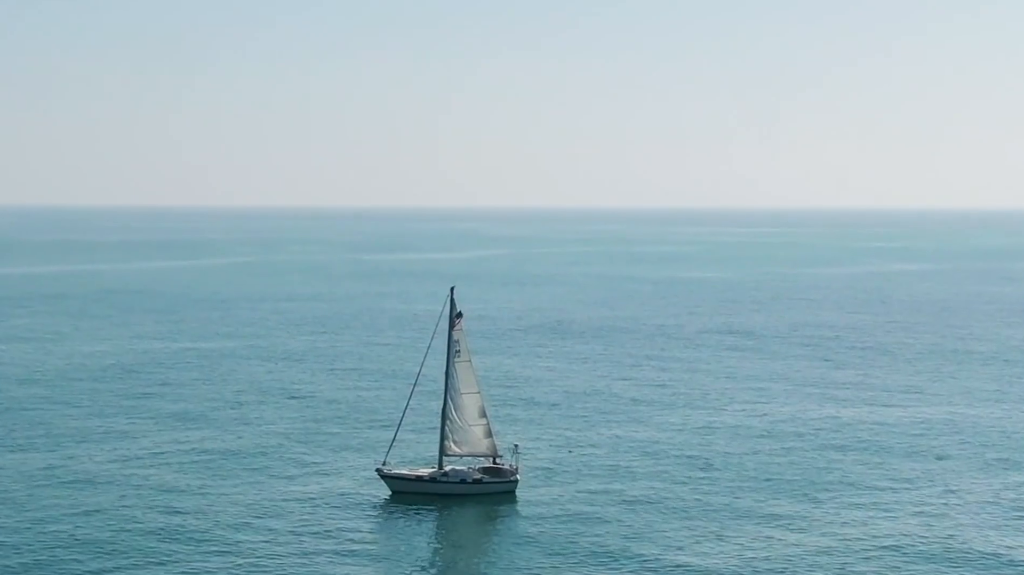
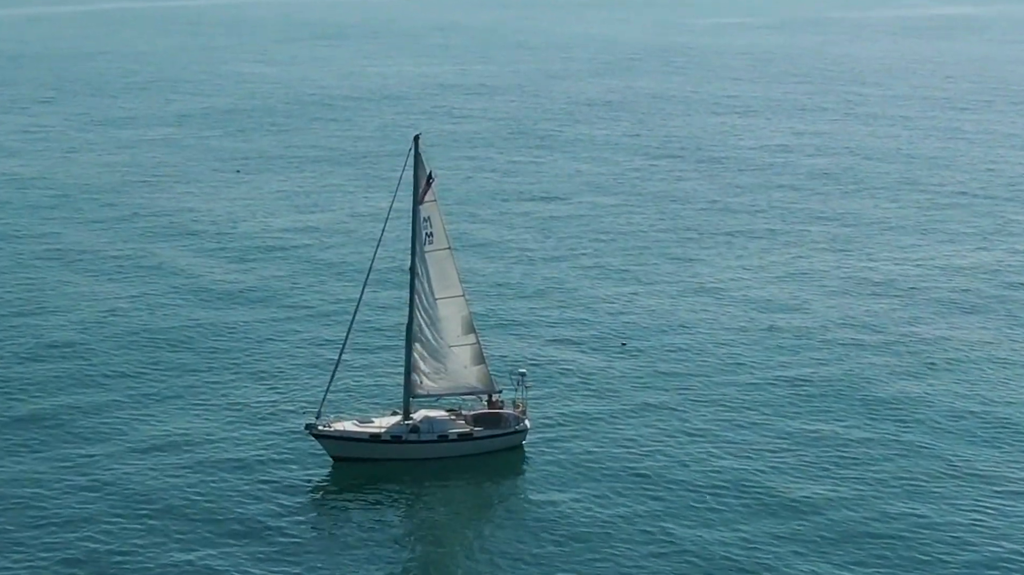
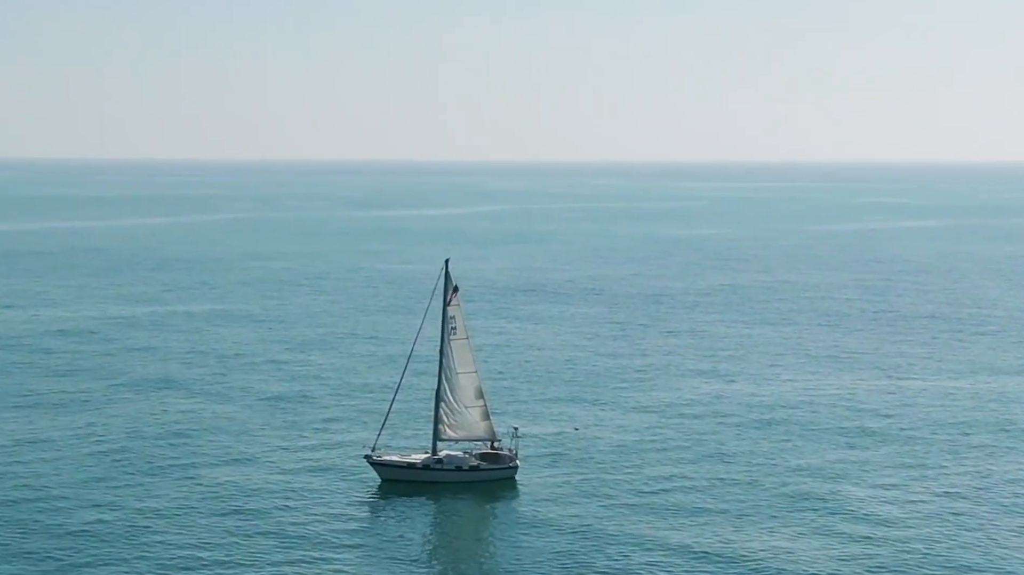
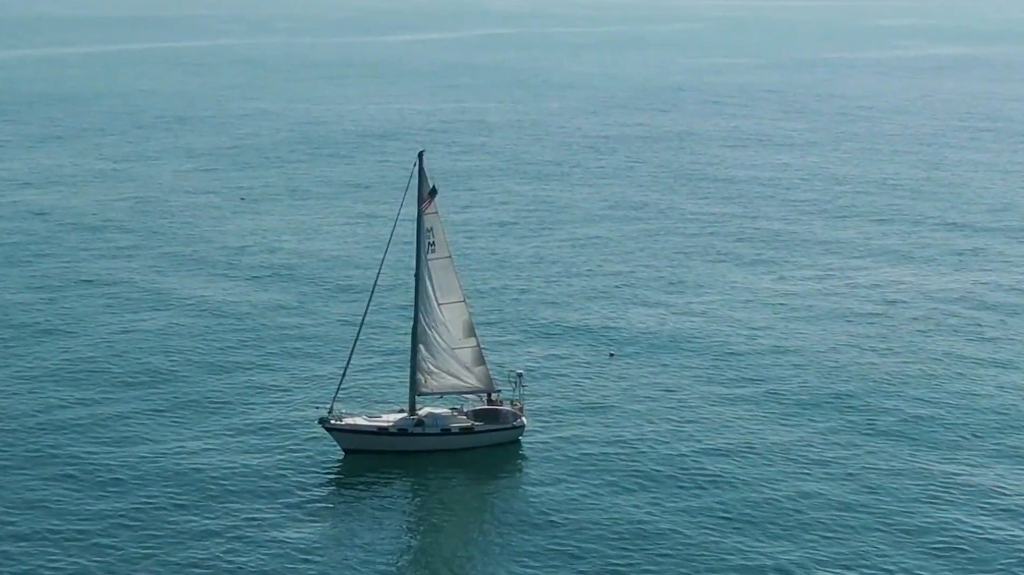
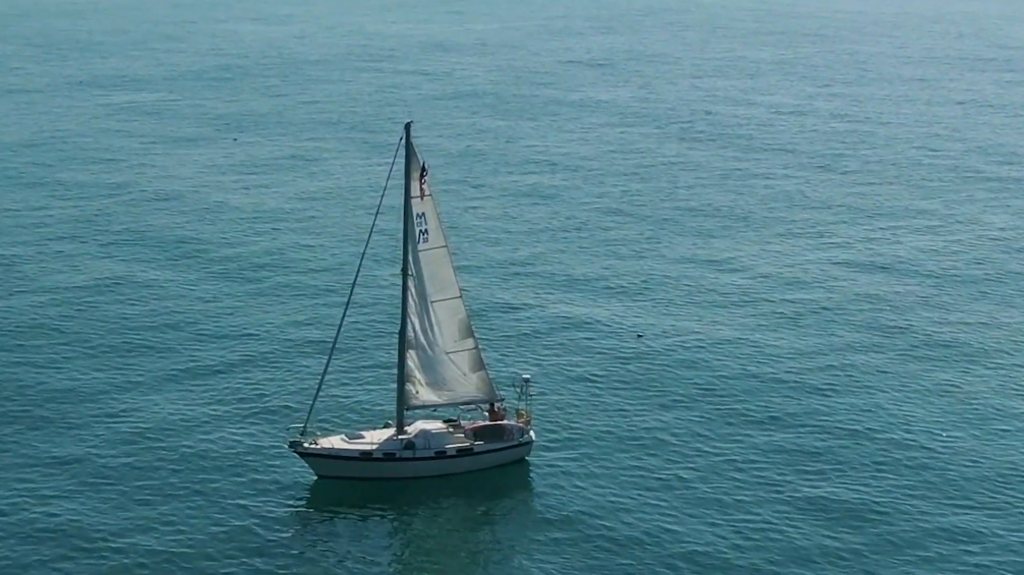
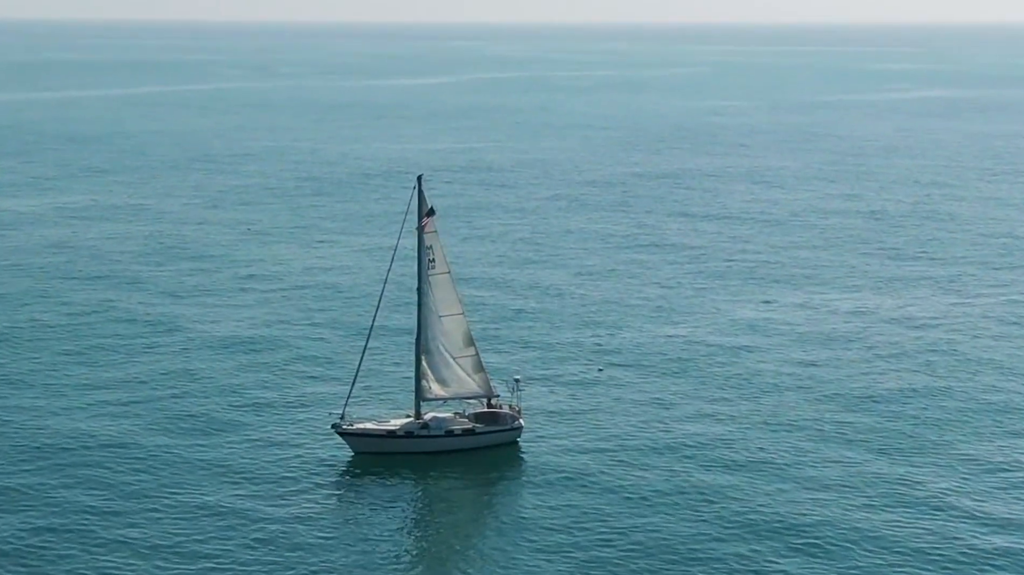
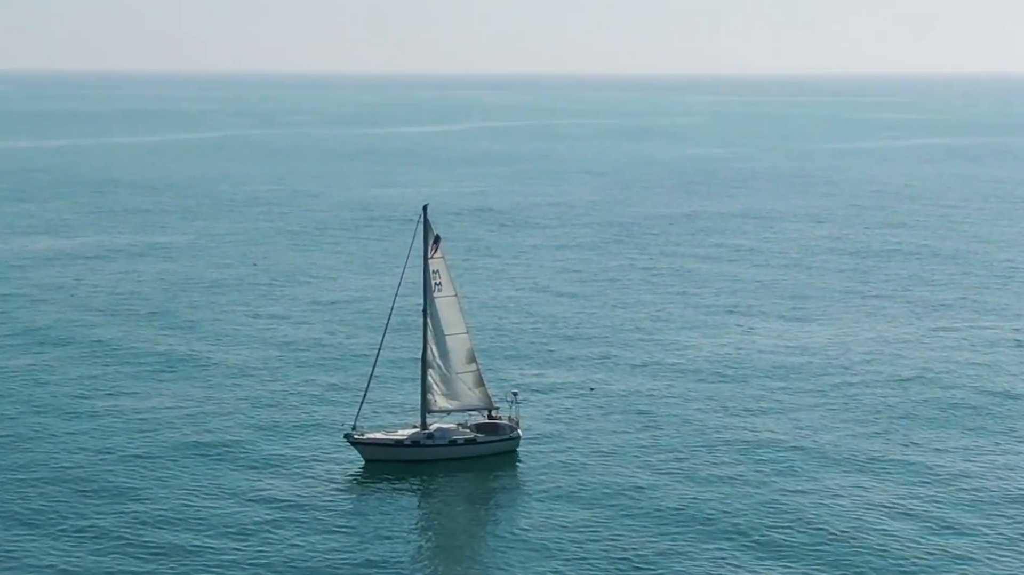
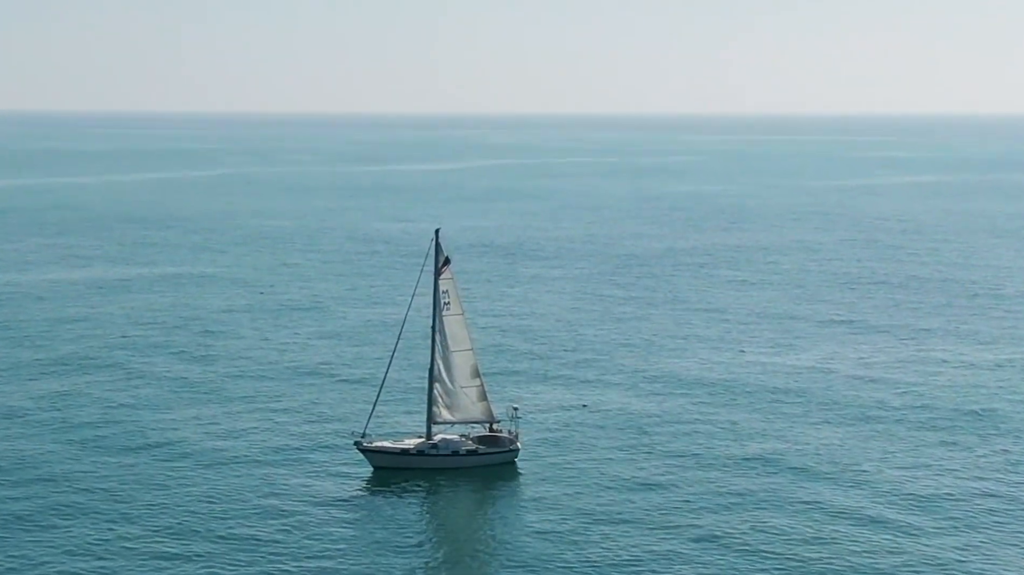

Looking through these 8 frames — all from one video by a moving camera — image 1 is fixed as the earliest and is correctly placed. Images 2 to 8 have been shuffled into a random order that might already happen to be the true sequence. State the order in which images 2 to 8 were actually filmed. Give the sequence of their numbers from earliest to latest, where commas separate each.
3, 8, 7, 6, 4, 2, 5
